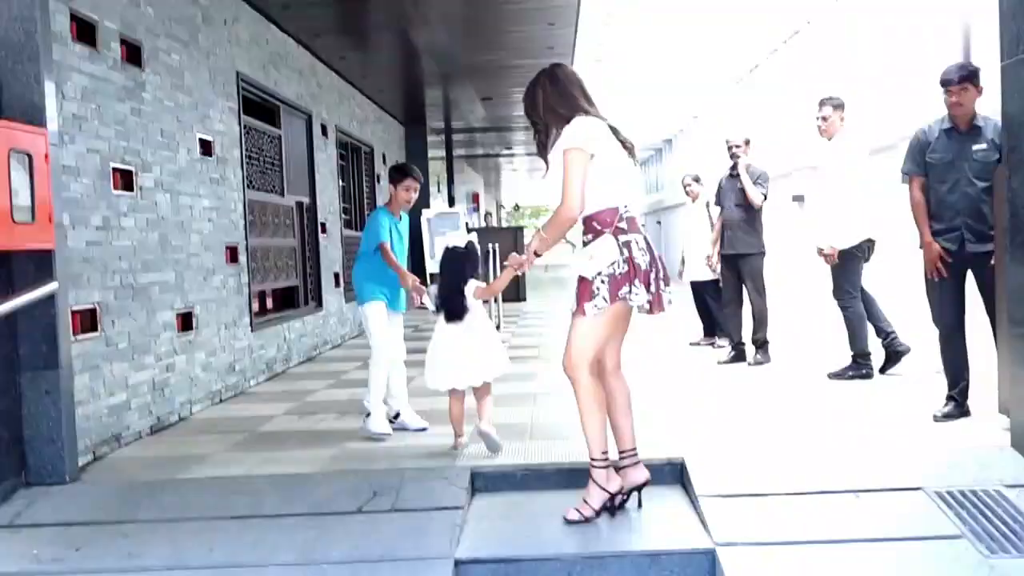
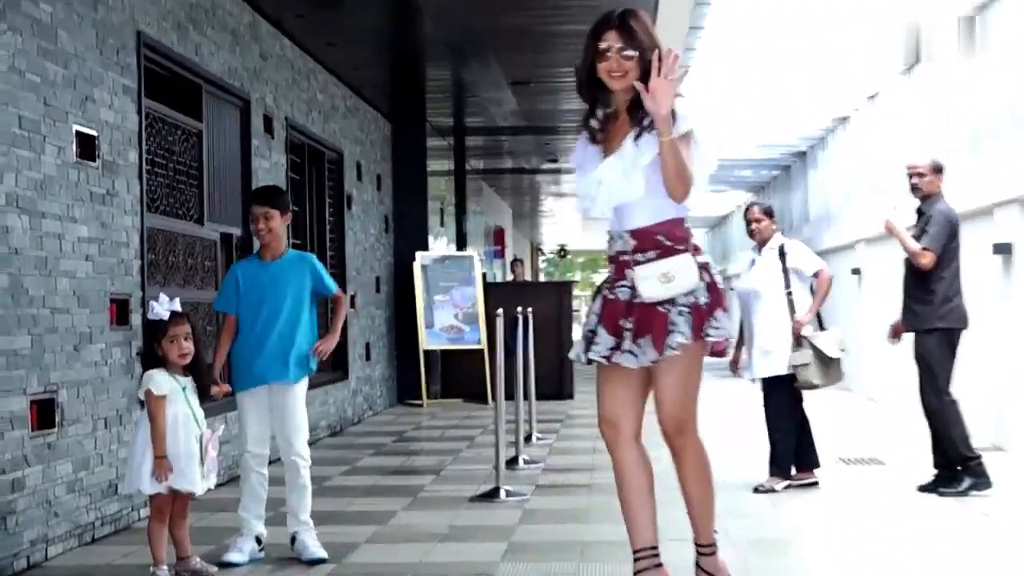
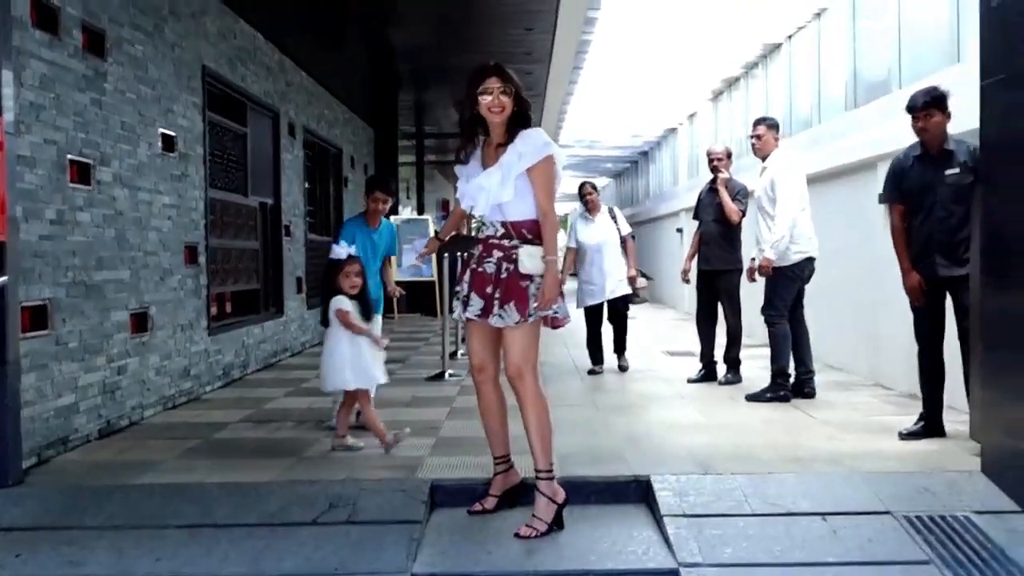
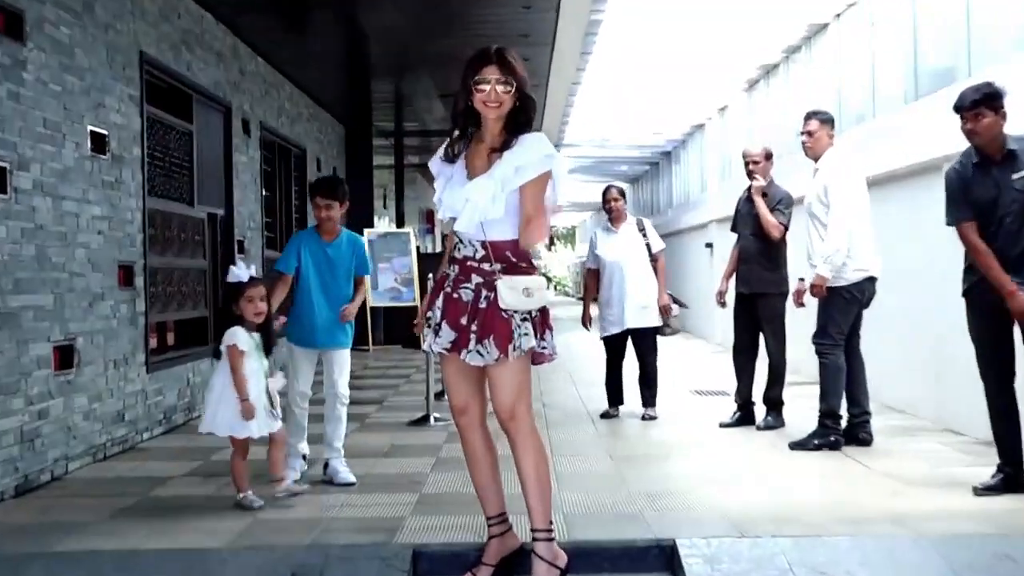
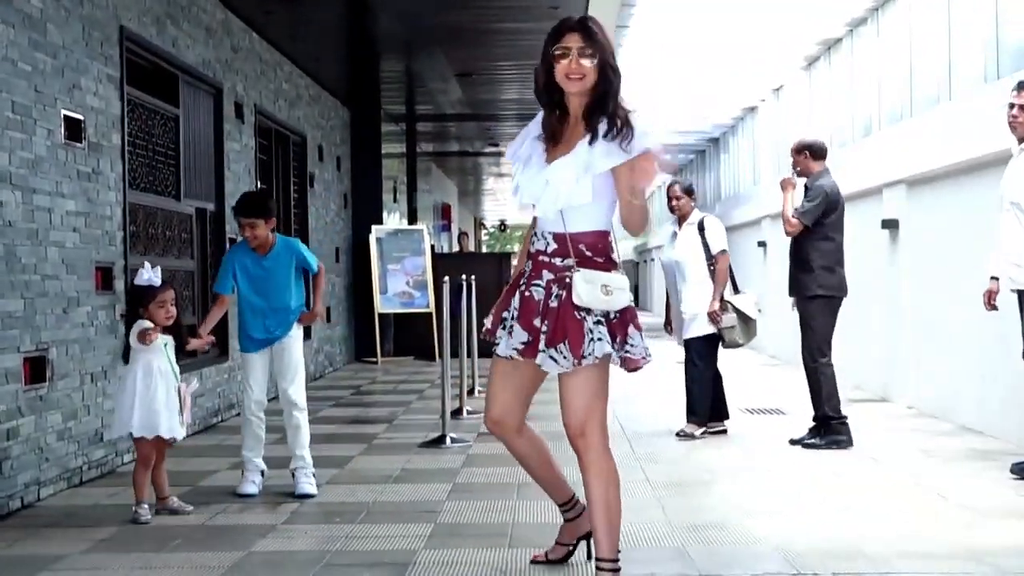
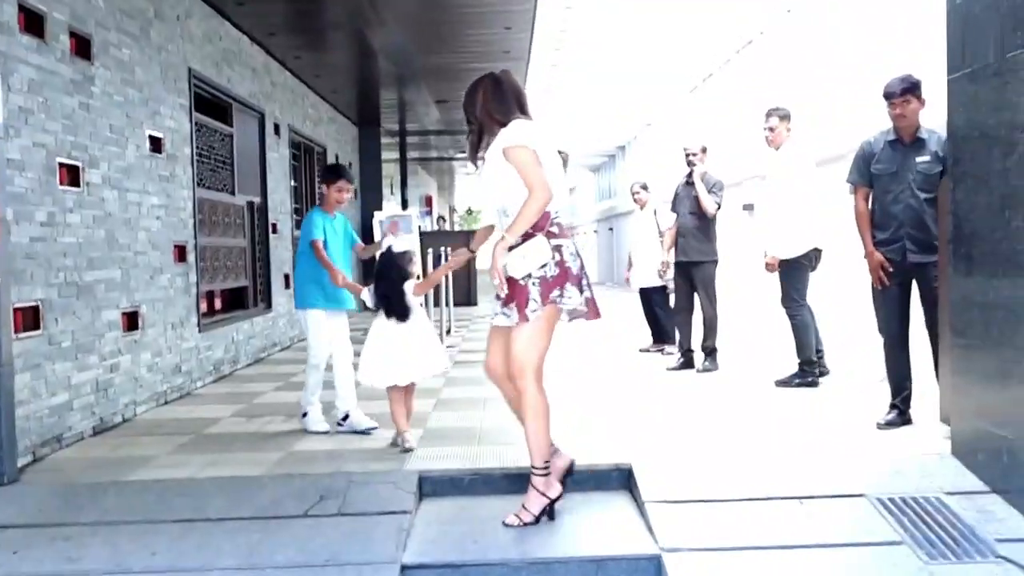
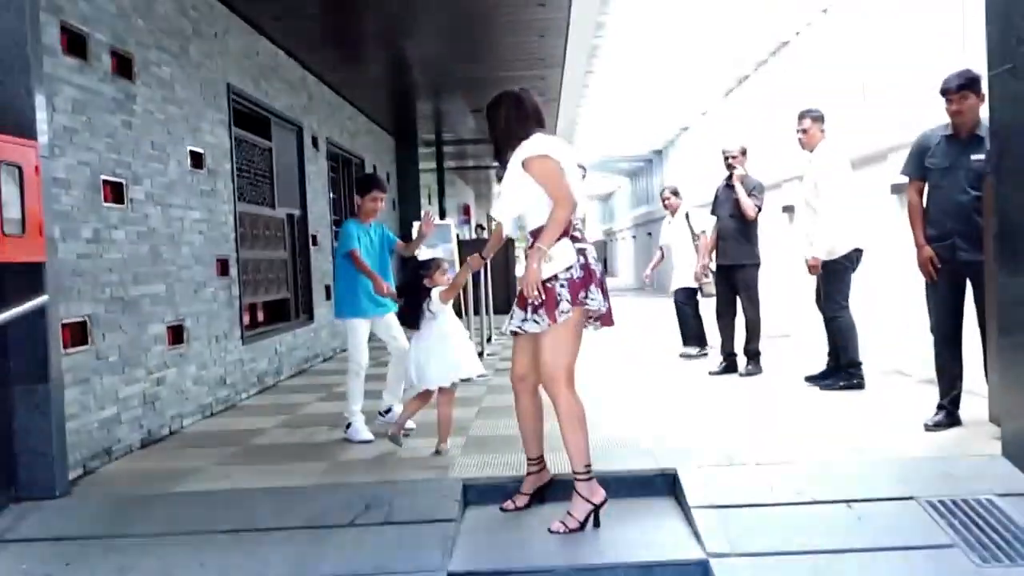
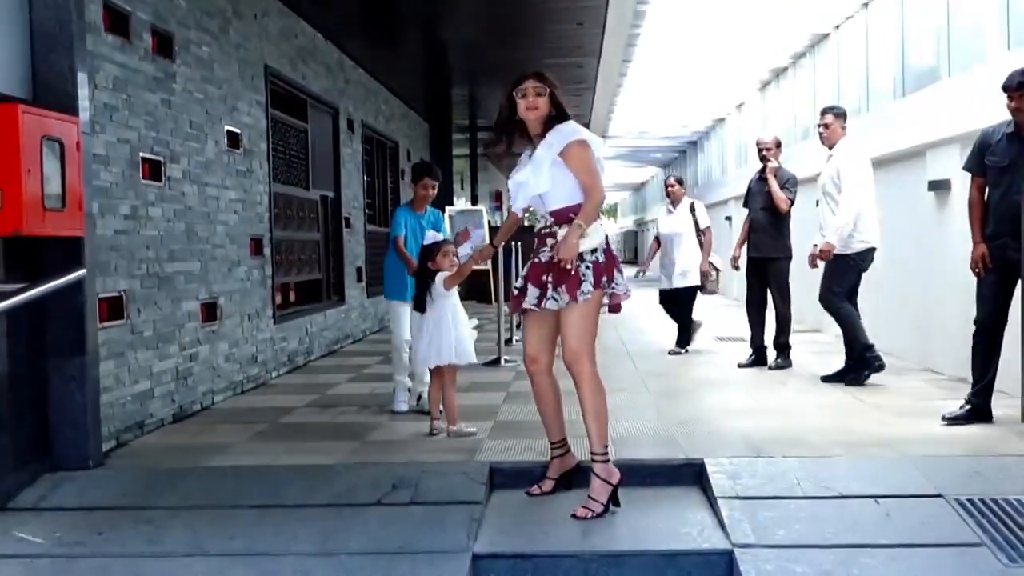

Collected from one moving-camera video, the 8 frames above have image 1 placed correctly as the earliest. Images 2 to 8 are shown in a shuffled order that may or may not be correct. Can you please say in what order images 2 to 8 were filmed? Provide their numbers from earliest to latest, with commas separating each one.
6, 7, 8, 3, 4, 5, 2
